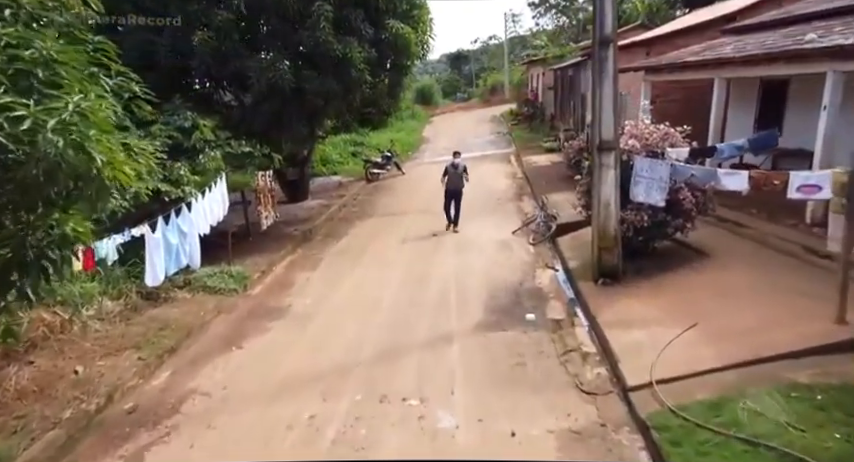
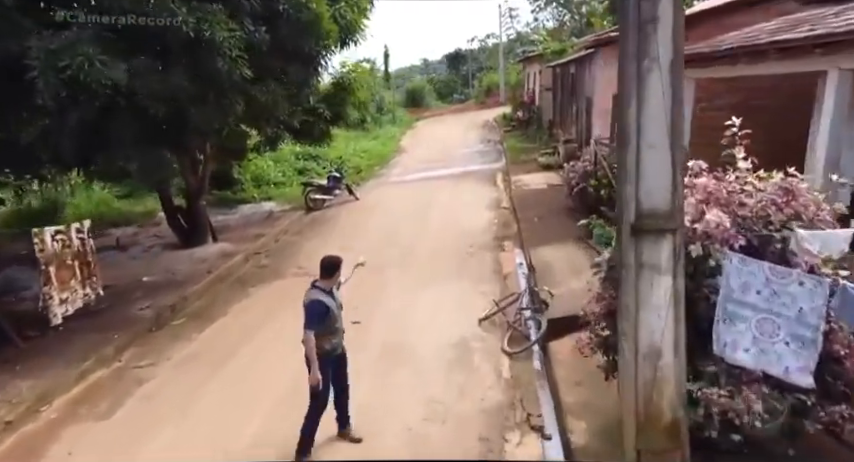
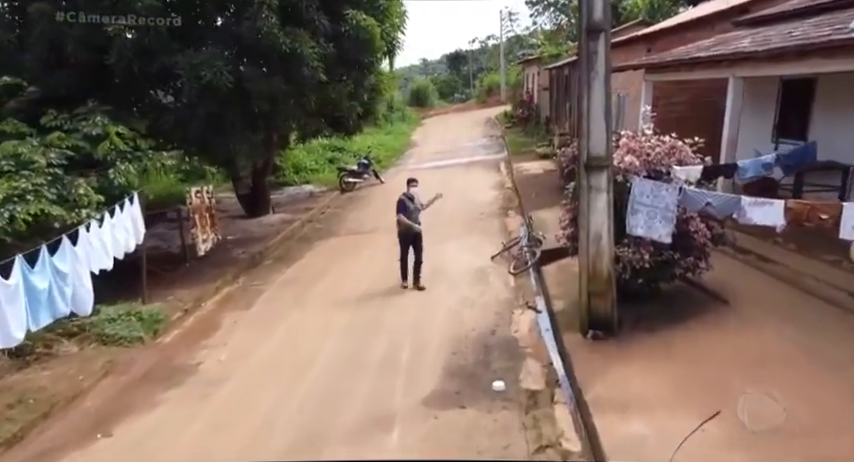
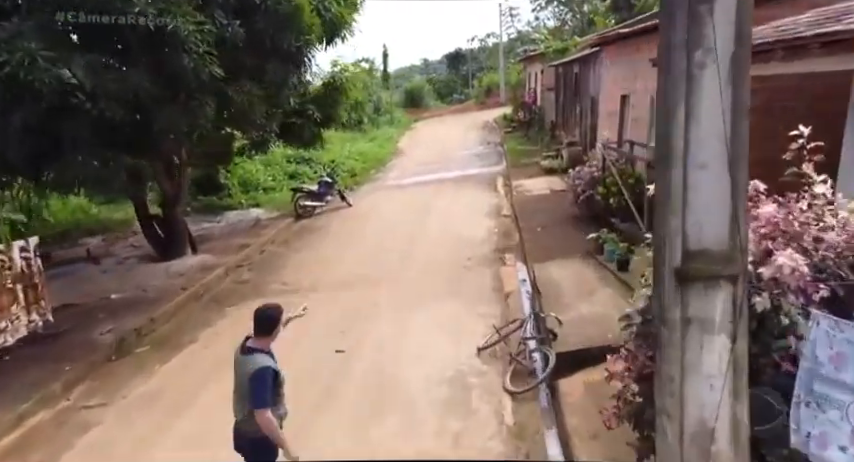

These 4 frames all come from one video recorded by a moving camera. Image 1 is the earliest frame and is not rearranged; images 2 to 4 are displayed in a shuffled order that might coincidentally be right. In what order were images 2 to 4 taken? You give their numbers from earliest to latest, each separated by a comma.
3, 2, 4
